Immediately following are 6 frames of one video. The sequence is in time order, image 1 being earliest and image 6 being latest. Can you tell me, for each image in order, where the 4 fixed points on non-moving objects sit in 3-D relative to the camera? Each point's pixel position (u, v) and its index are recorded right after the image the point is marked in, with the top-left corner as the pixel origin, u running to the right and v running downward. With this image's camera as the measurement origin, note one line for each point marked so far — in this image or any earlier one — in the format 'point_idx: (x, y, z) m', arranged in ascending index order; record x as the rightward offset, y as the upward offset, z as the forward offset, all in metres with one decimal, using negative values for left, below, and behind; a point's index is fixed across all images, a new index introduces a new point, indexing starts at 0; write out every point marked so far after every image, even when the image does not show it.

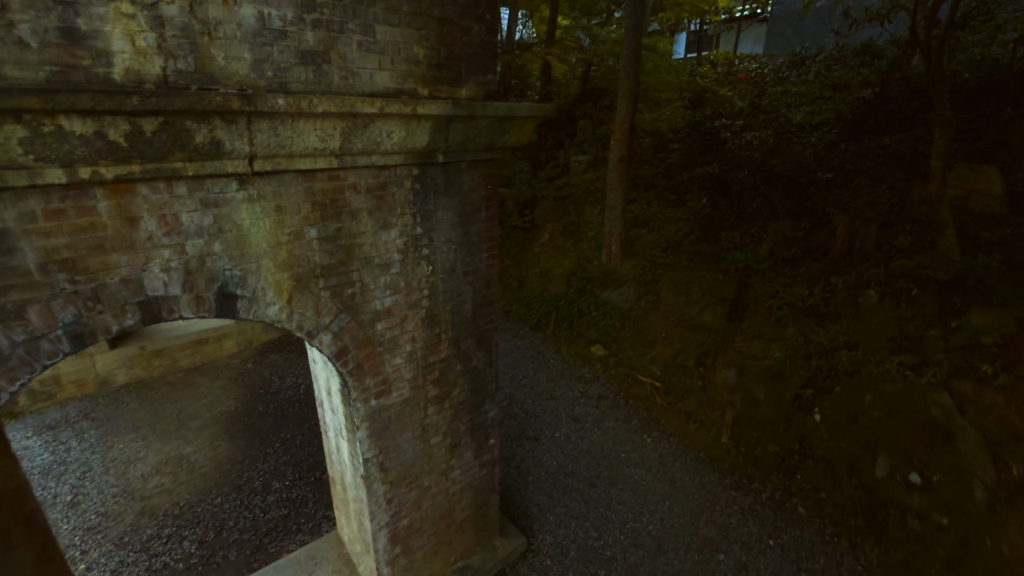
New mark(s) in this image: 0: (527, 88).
0: (+0.8, +8.0, +18.1) m
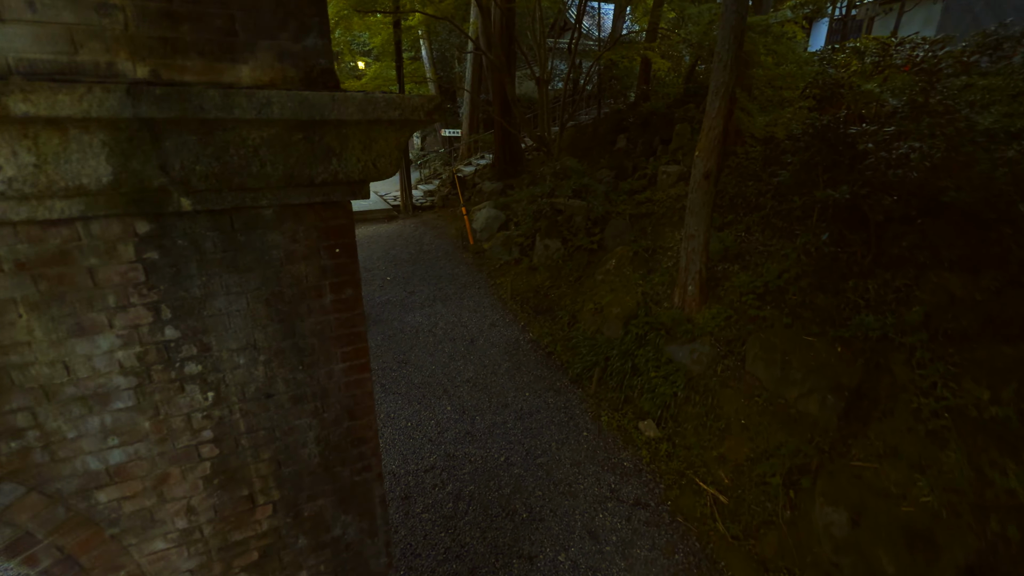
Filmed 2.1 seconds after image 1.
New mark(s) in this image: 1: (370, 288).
0: (+4.1, +7.2, +16.1) m
1: (-3.1, 0.0, +9.8) m
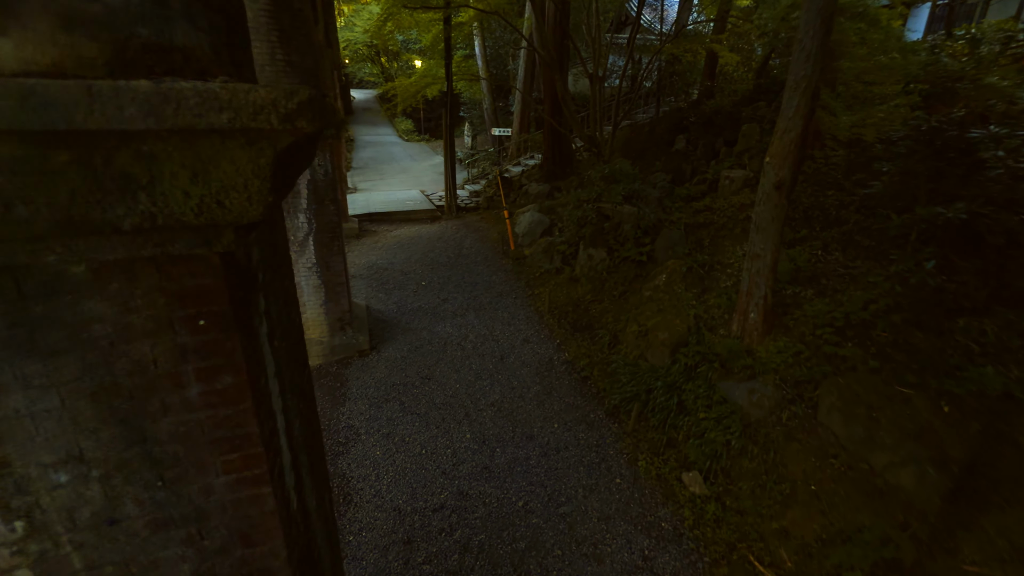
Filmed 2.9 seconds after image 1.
0: (+5.9, +6.8, +14.9) m
1: (-2.3, -0.1, +9.5) m
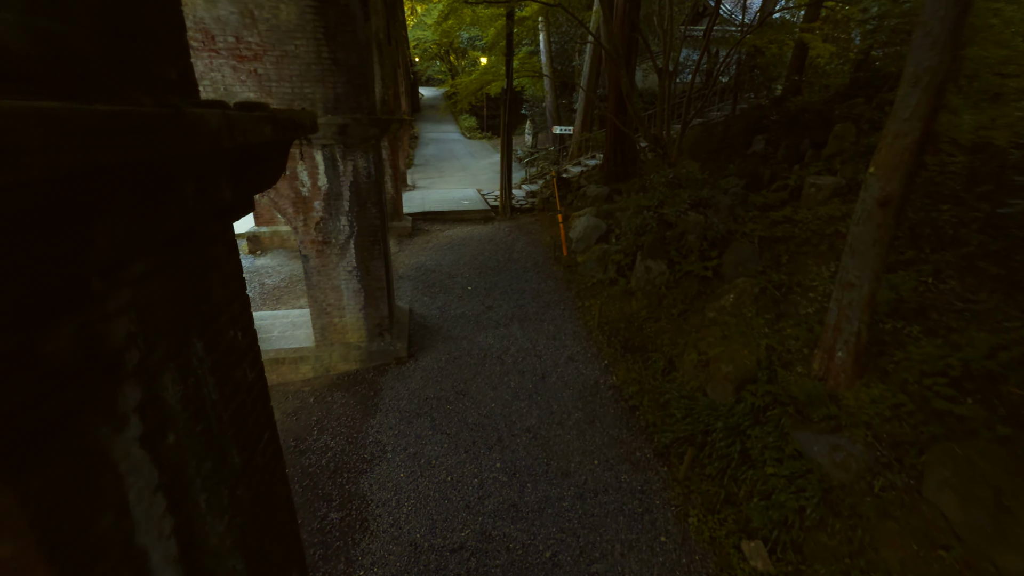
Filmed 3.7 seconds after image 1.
0: (+7.8, +6.3, +13.5) m
1: (-1.3, -0.2, +9.2) m
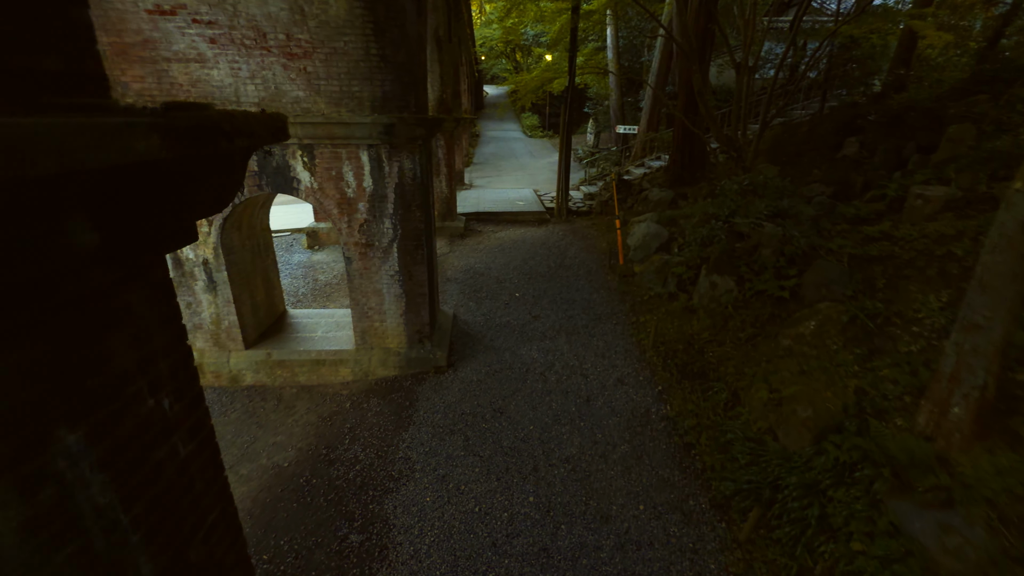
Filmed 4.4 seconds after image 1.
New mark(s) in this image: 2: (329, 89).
0: (+9.5, +5.7, +12.0) m
1: (-0.3, -0.3, +8.9) m
2: (-2.2, +2.4, +5.4) m
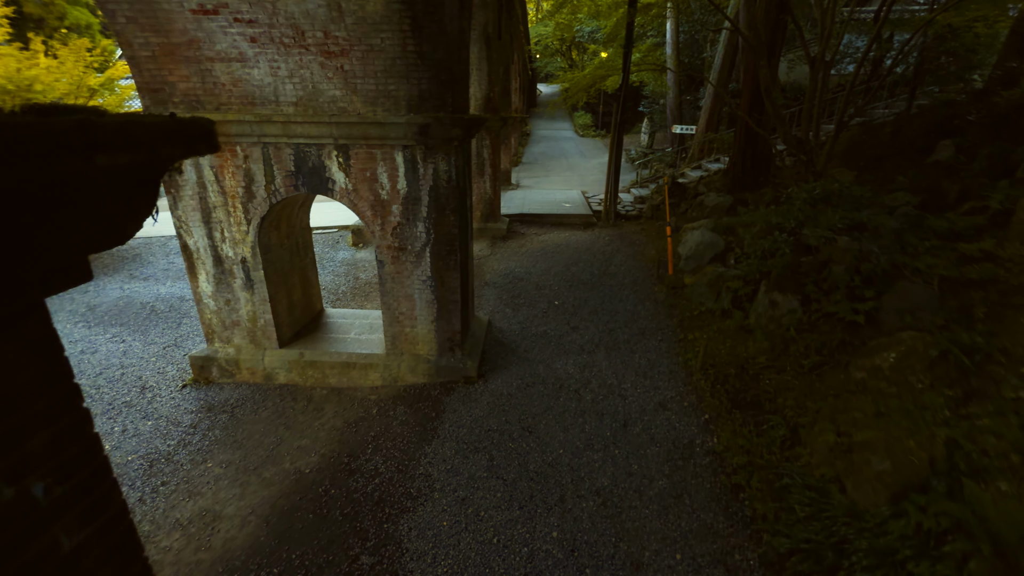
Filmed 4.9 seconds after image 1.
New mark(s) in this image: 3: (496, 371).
0: (+10.8, +5.2, +10.5) m
1: (+0.4, -0.5, +8.5) m
2: (-1.7, +2.4, +5.3) m
3: (-0.2, -1.3, +6.8) m
